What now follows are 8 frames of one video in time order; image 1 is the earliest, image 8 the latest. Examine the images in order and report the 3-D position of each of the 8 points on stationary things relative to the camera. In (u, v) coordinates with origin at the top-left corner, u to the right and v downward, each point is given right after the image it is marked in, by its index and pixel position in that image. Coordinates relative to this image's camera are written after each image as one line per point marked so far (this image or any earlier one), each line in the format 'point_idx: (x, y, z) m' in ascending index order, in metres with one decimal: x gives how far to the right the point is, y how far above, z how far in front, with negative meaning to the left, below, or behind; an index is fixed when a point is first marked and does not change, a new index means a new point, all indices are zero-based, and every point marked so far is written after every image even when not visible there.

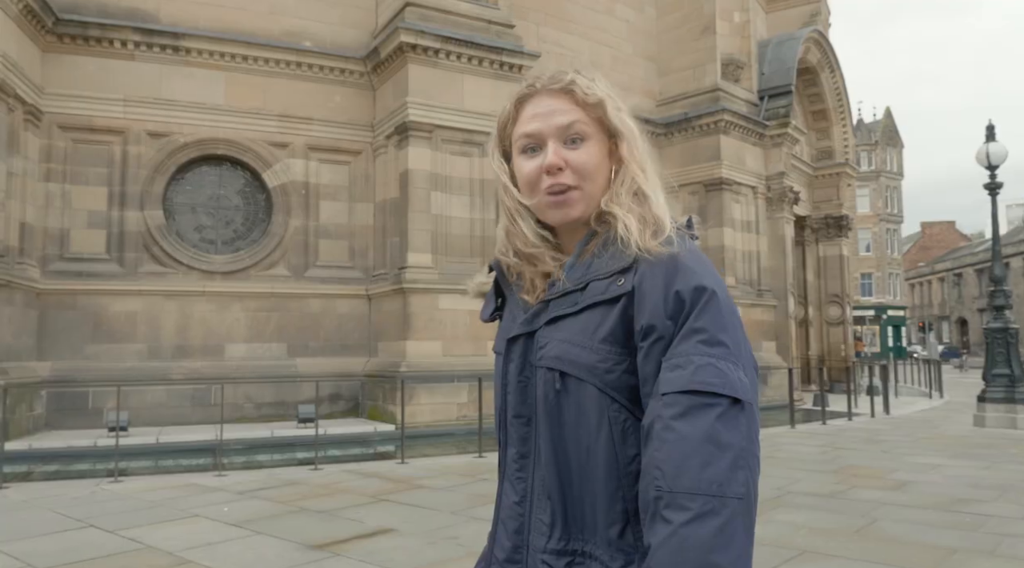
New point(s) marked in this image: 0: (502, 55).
0: (-0.1, +4.4, +13.6) m
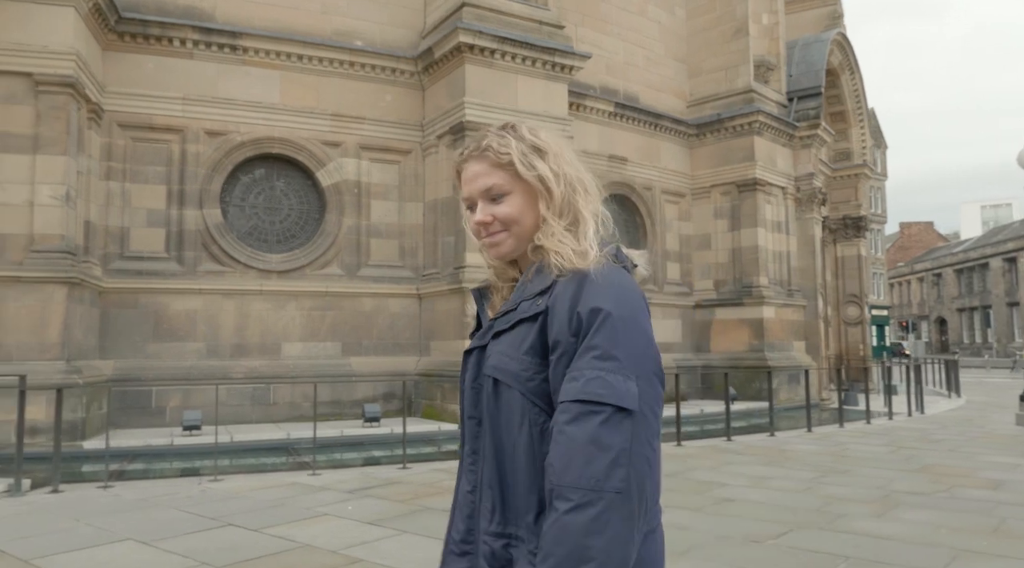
0: (+0.9, +4.4, +13.6) m
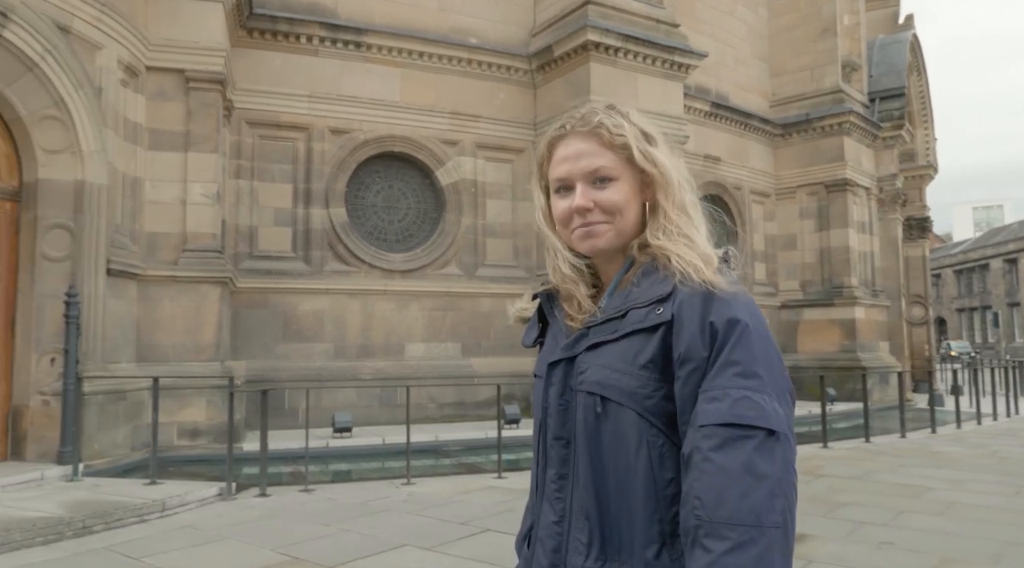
0: (+3.1, +4.4, +13.5) m
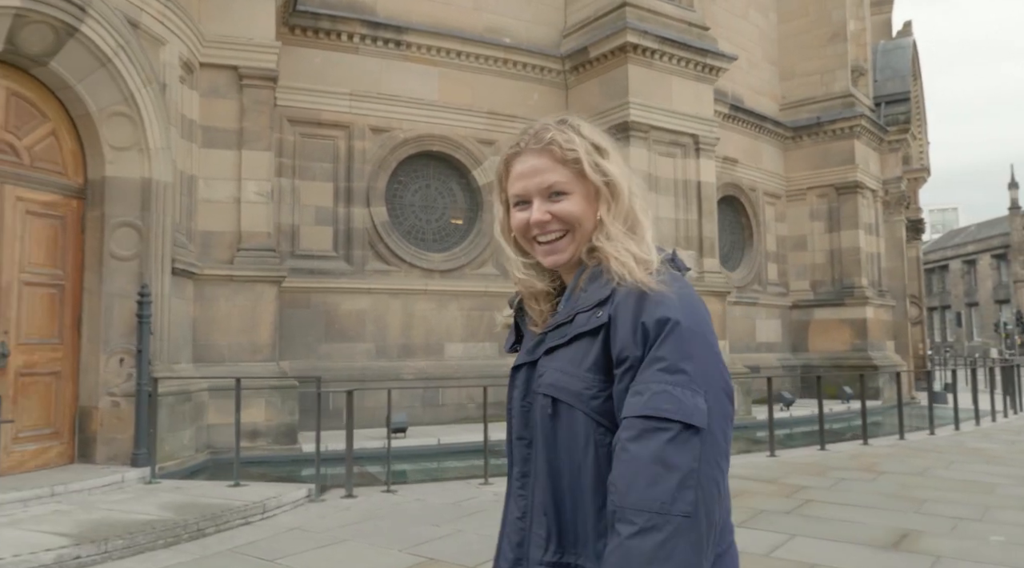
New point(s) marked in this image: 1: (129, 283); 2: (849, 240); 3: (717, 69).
0: (+3.7, +4.4, +13.7) m
1: (-4.4, 0.0, +8.2) m
2: (+8.9, +1.2, +18.8) m
3: (+4.0, +4.2, +14.0) m
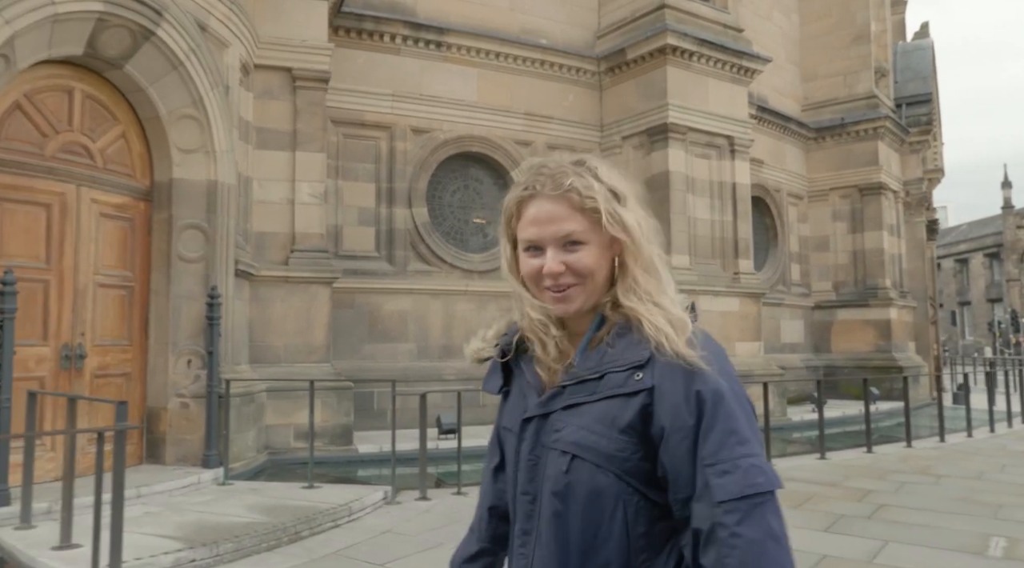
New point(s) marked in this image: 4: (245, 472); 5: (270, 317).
0: (+4.4, +4.3, +13.8) m
1: (-3.6, 0.0, +8.2) m
2: (+9.6, +1.1, +18.9) m
3: (+4.7, +4.2, +14.1) m
4: (-3.1, -2.2, +8.3) m
5: (-3.2, -0.4, +9.6) m
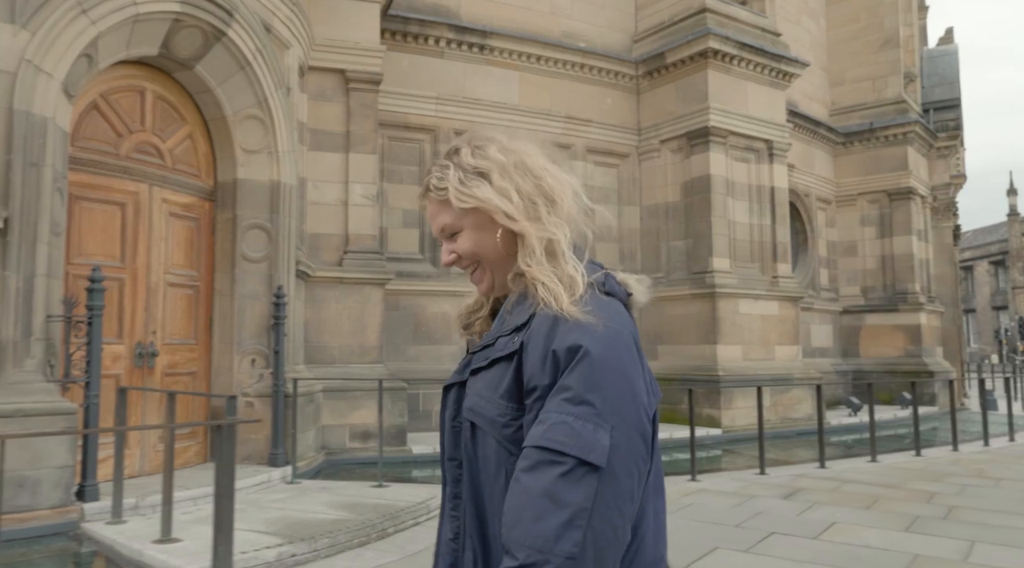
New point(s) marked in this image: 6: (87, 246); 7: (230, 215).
0: (+5.2, +4.3, +13.8) m
1: (-2.9, 0.0, +8.2) m
2: (+10.3, +1.0, +18.9) m
3: (+5.5, +4.1, +14.1) m
4: (-2.4, -2.2, +8.3) m
5: (-2.5, -0.5, +9.6) m
6: (-4.1, +0.4, +7.0) m
7: (-3.2, +0.8, +8.2) m
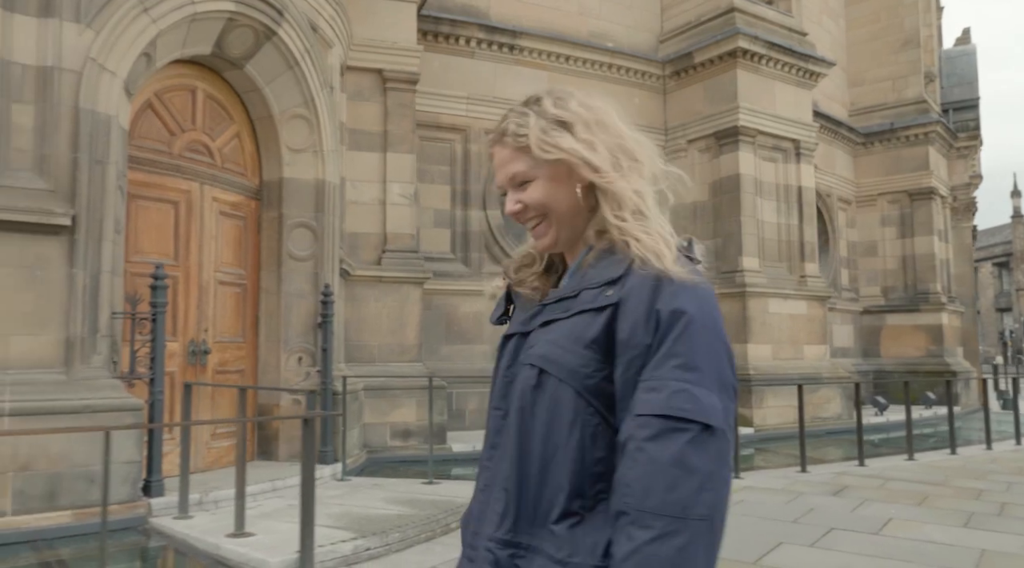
0: (+5.7, +4.3, +13.8) m
1: (-2.4, 0.0, +8.3) m
2: (+10.9, +1.0, +18.9) m
3: (+6.0, +4.1, +14.2) m
4: (-1.9, -2.2, +8.3) m
5: (-2.0, -0.4, +9.6) m
6: (-3.6, +0.4, +7.0) m
7: (-2.7, +0.8, +8.3) m
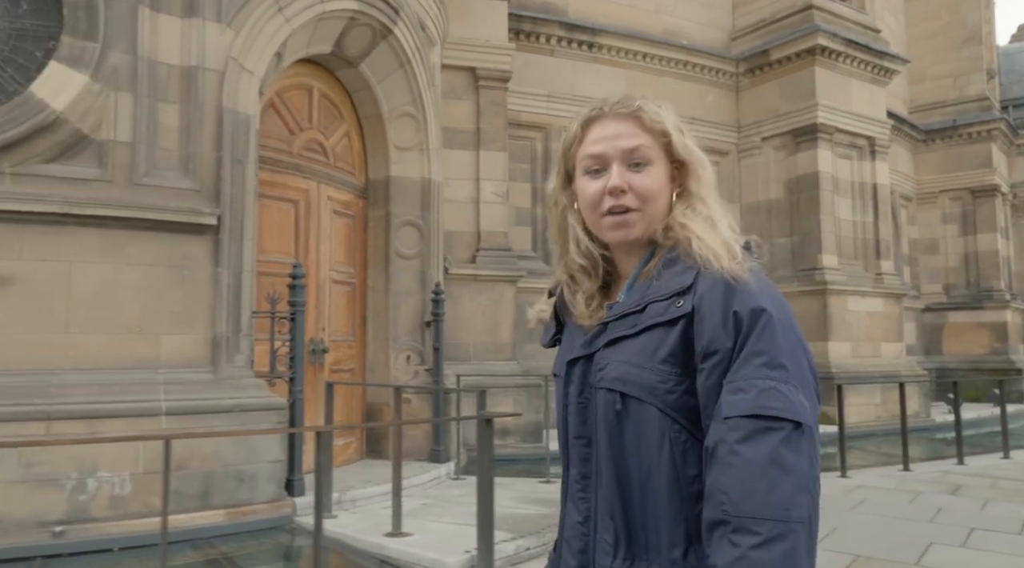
0: (+7.1, +4.3, +13.6) m
1: (-1.1, 0.0, +8.3) m
2: (+12.4, +1.1, +18.6) m
3: (+7.4, +4.2, +14.0) m
4: (-0.6, -2.1, +8.3) m
5: (-0.7, -0.4, +9.6) m
6: (-2.4, +0.4, +7.0) m
7: (-1.5, +0.8, +8.2) m
